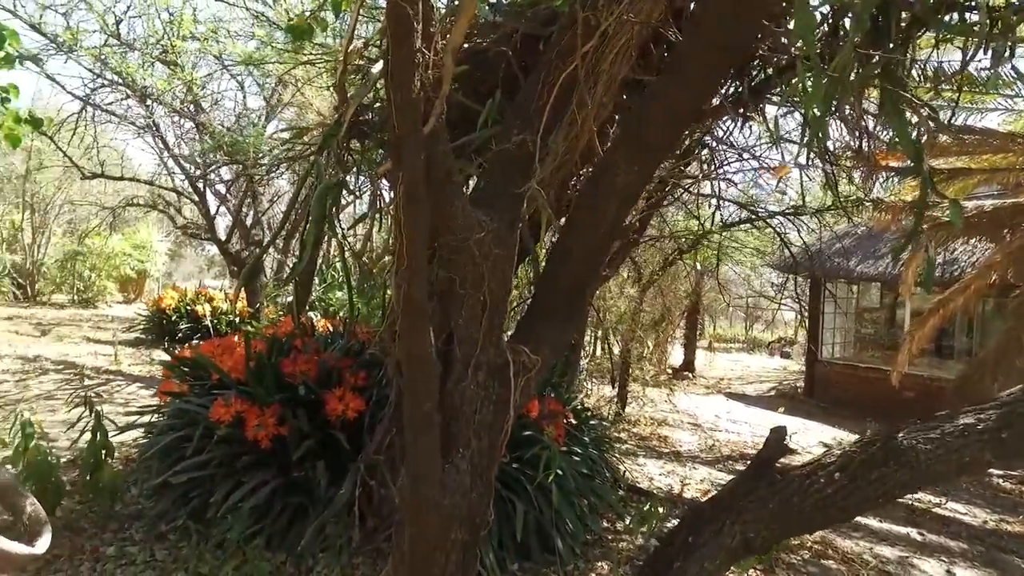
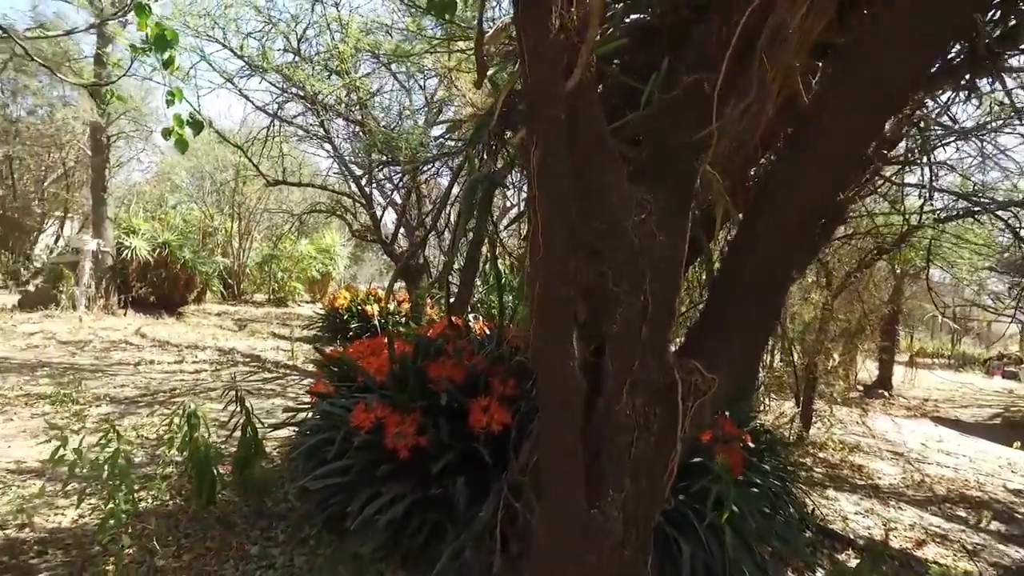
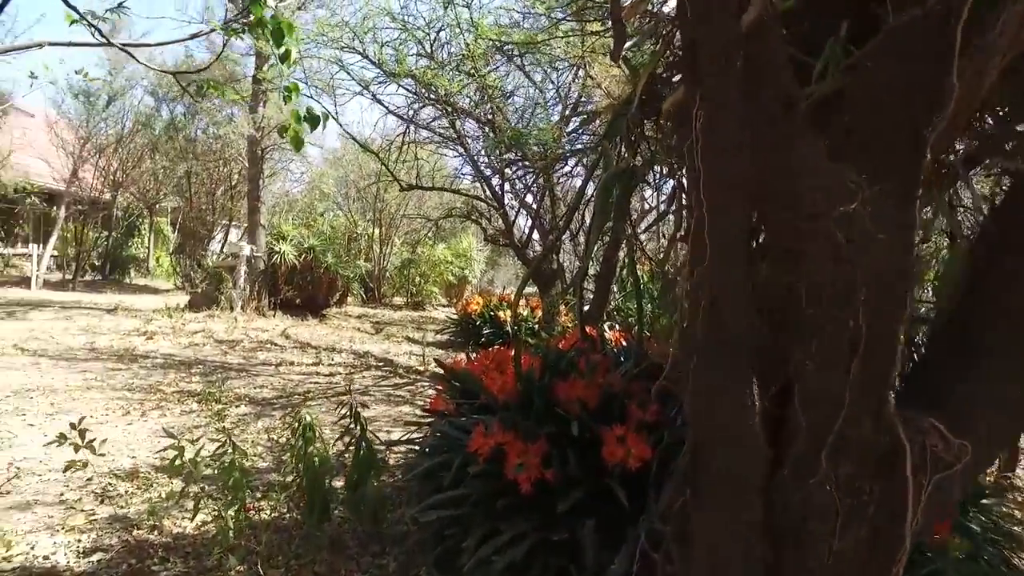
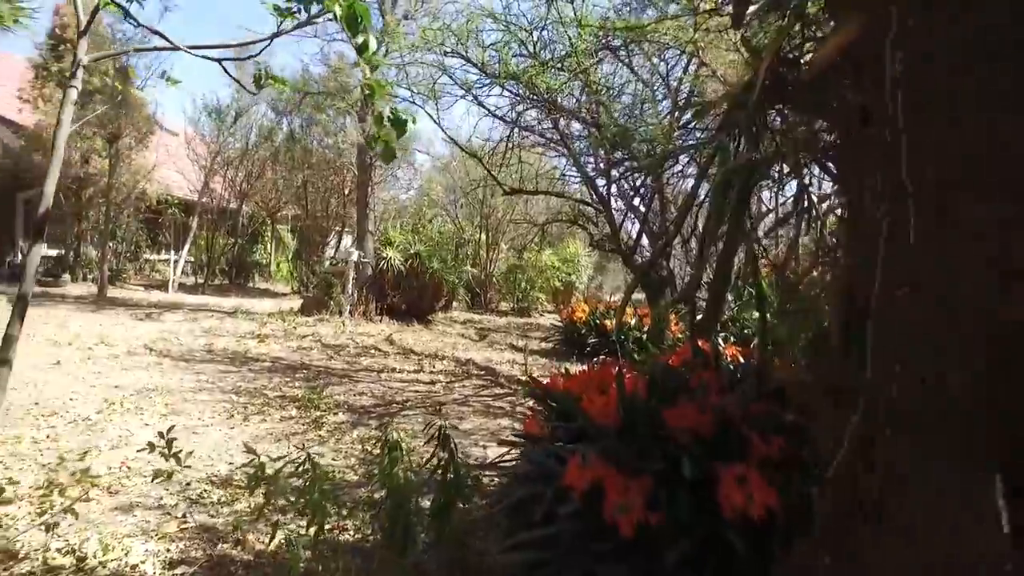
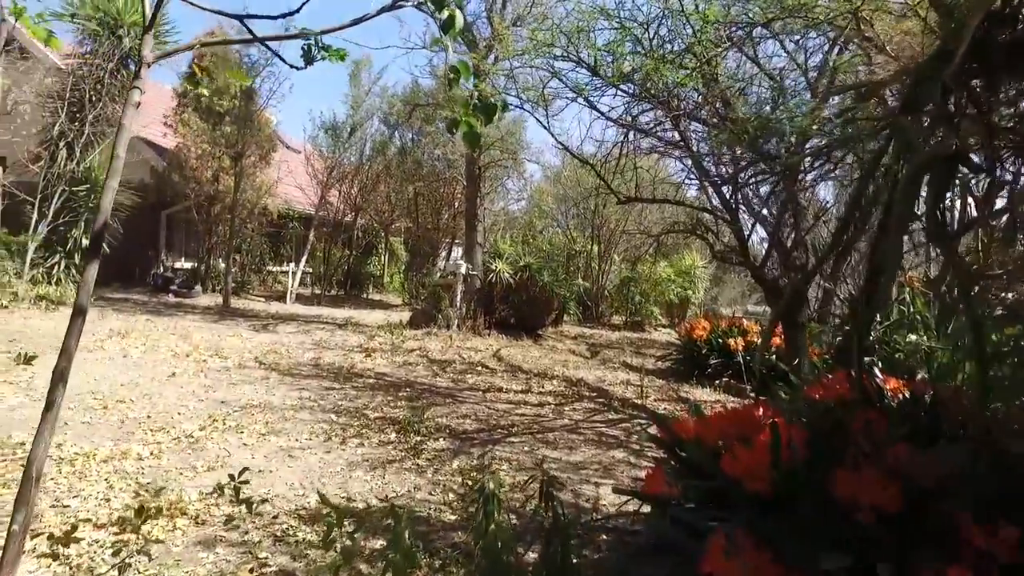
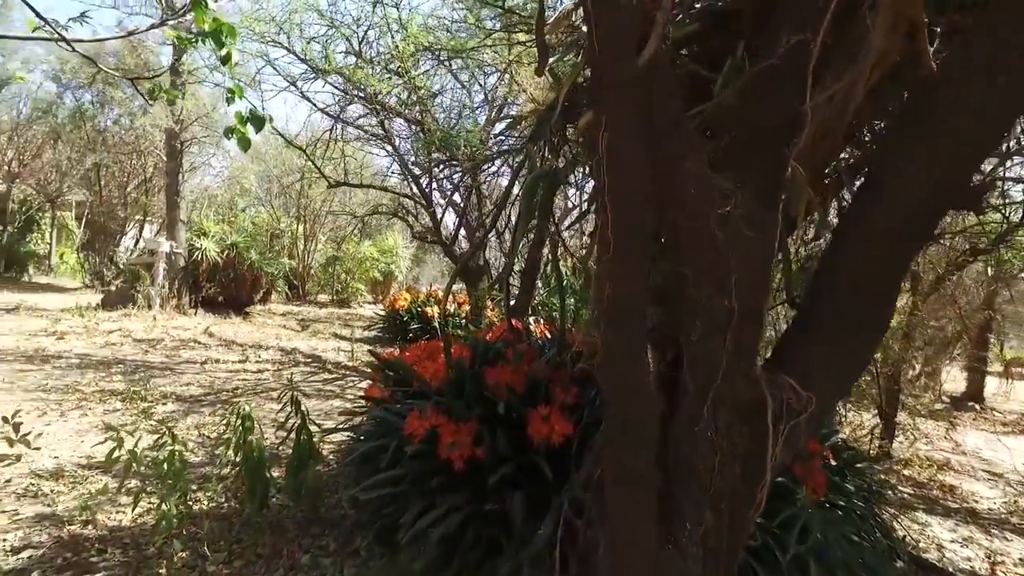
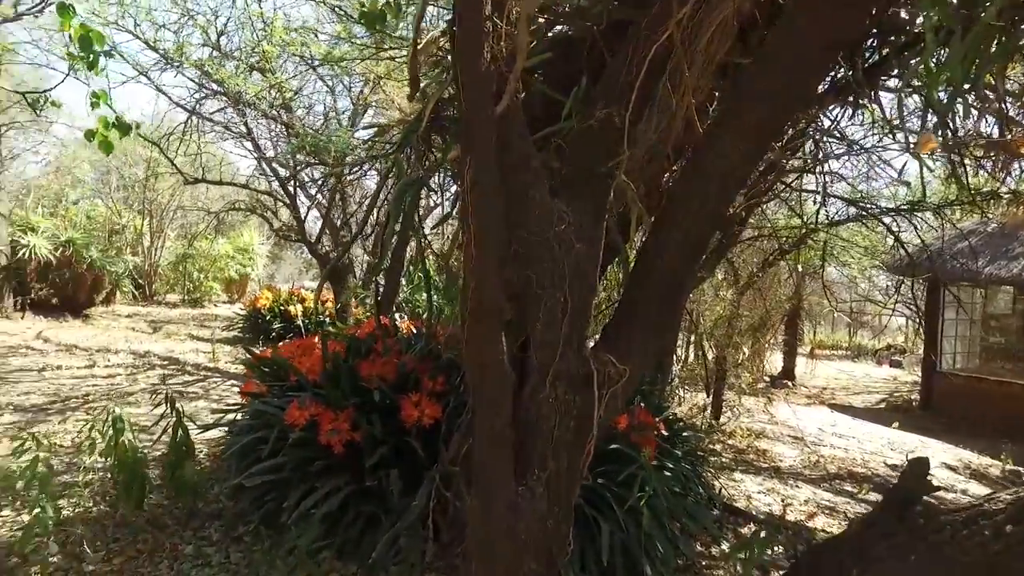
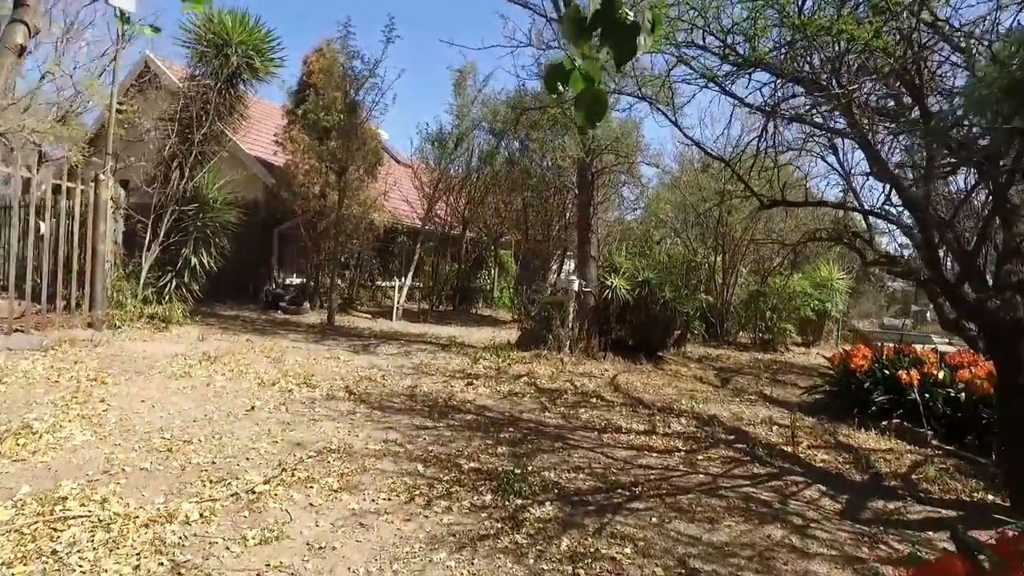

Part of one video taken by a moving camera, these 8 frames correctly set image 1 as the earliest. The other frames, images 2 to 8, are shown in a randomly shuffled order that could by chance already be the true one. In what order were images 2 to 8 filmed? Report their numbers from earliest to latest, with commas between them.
7, 2, 6, 3, 4, 5, 8
